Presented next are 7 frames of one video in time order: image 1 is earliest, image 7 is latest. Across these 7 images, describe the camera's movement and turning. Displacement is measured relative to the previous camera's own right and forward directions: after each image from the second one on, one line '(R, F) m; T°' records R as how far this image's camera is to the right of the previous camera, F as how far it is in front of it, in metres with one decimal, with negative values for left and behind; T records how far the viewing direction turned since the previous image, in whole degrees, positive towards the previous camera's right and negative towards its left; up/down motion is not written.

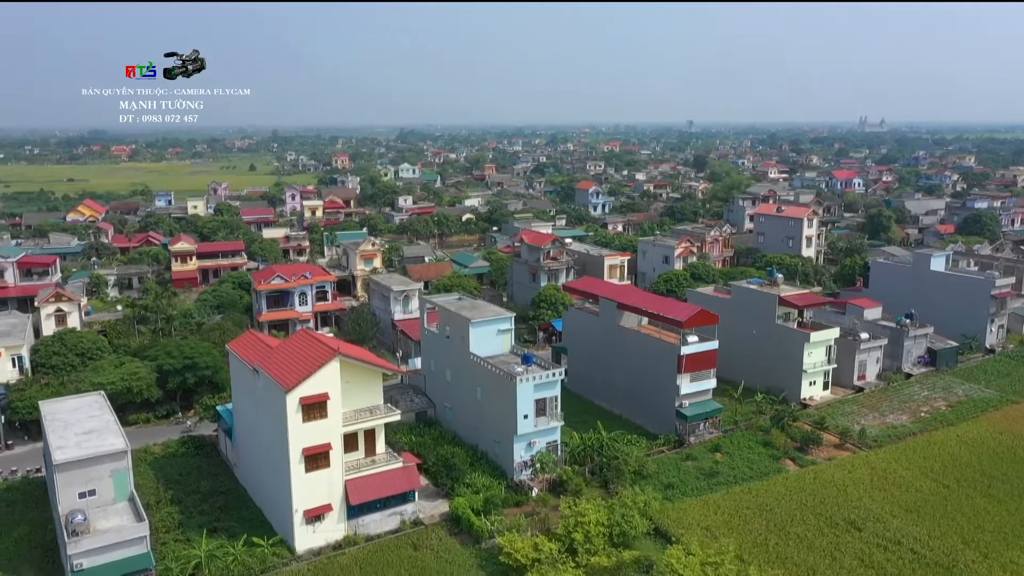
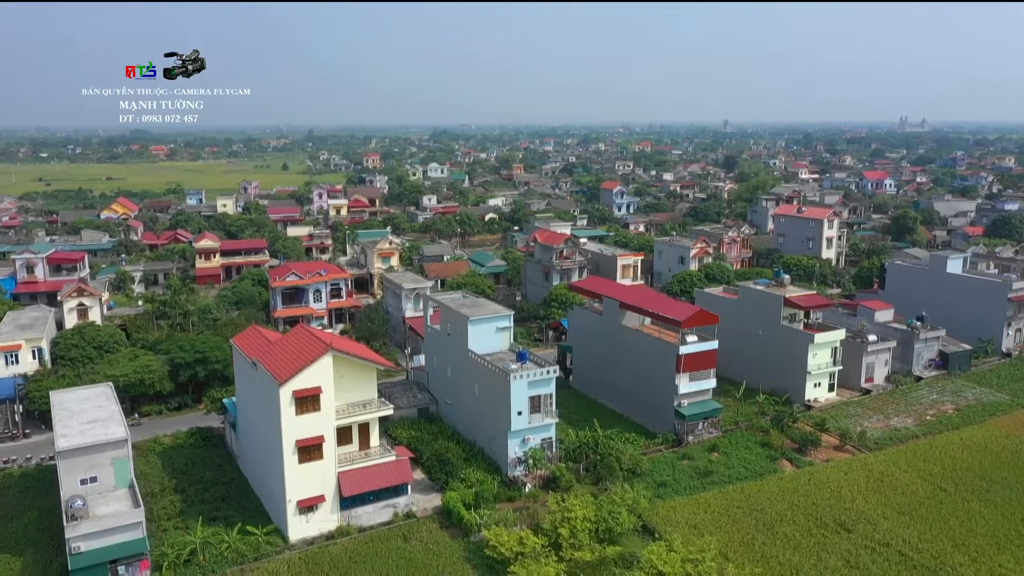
(+0.8, -0.2) m; -2°
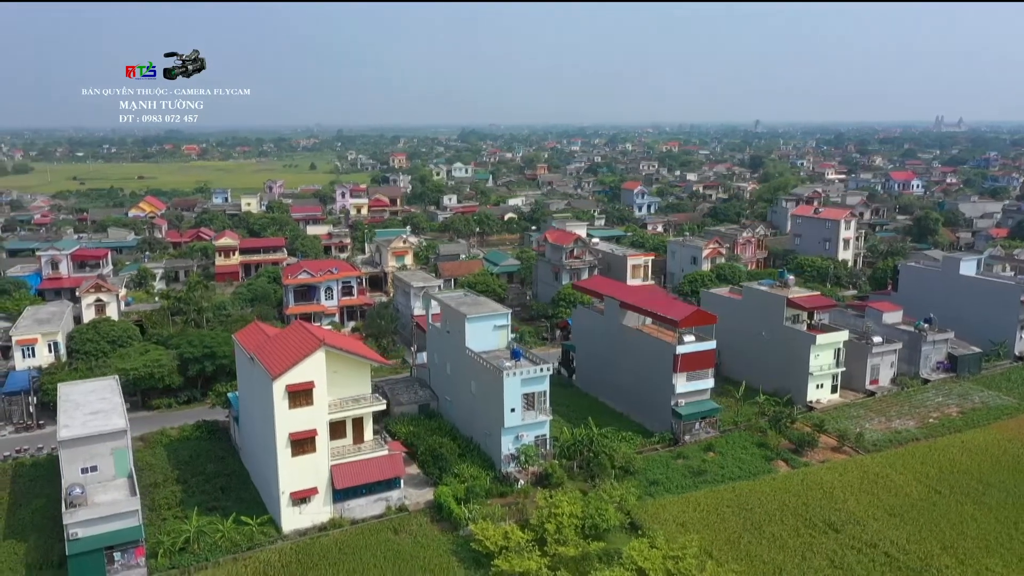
(+0.8, -0.2) m; -2°
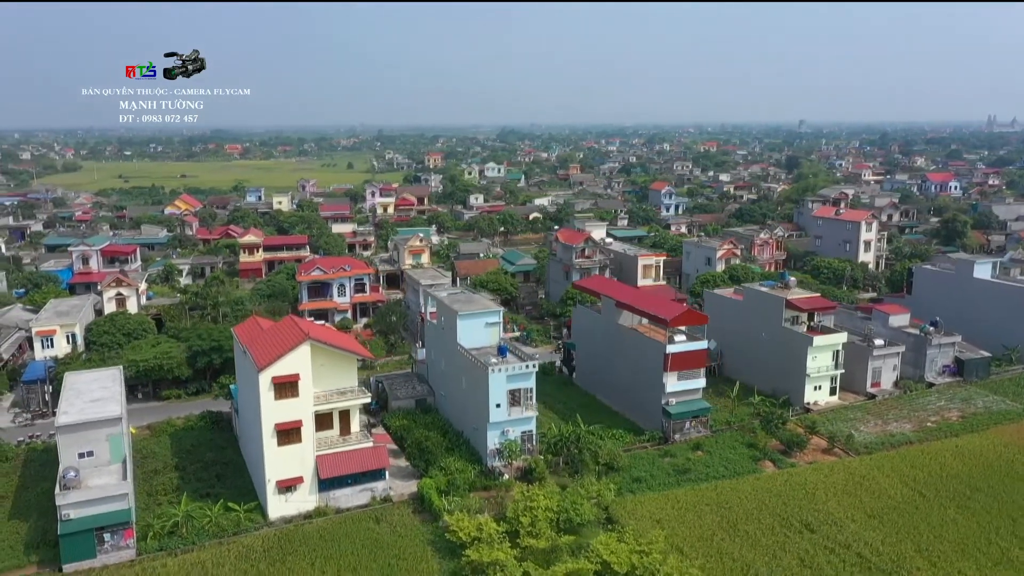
(+1.2, -0.3) m; -2°
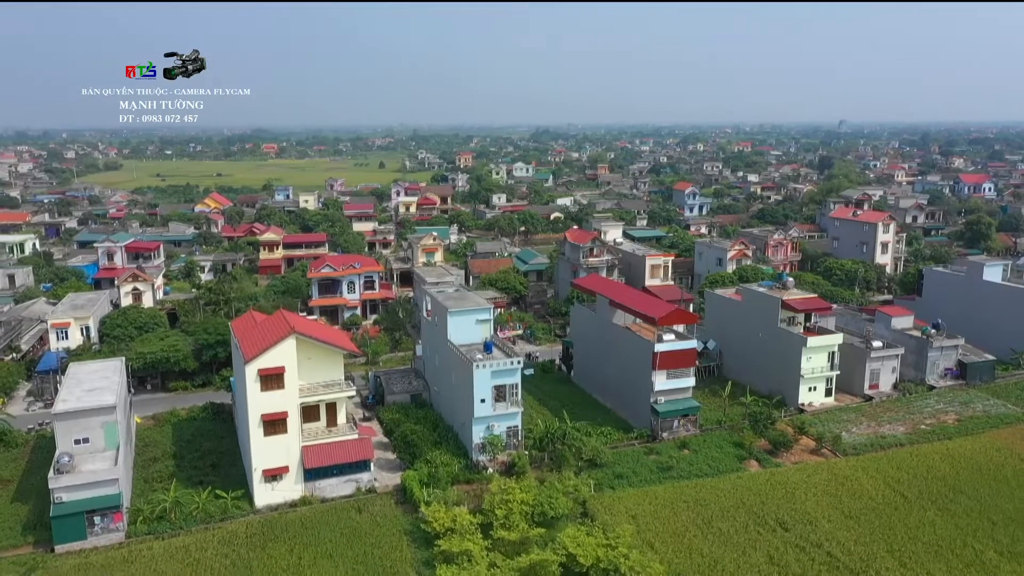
(+1.1, -0.3) m; -2°
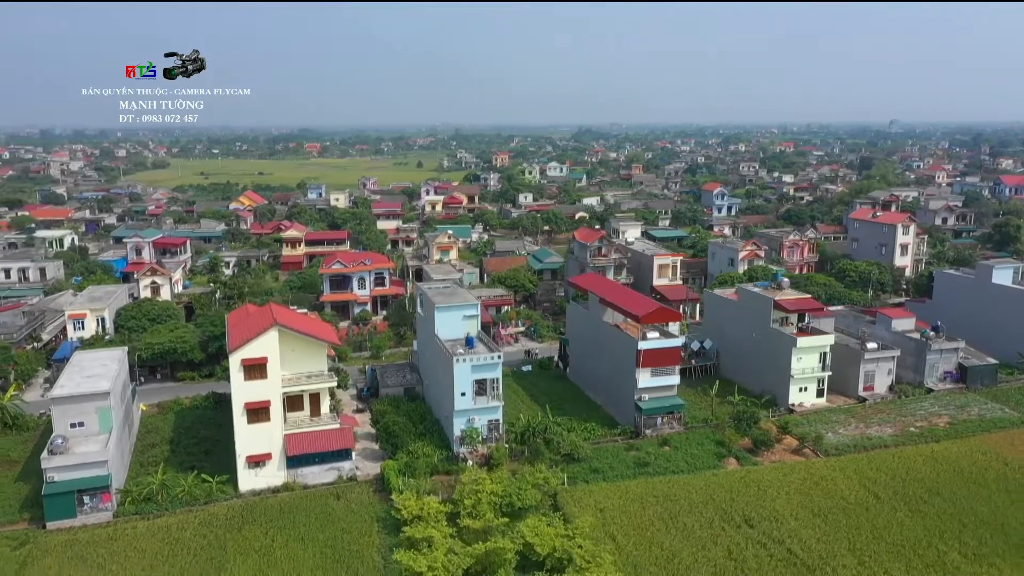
(+1.4, -0.4) m; -3°
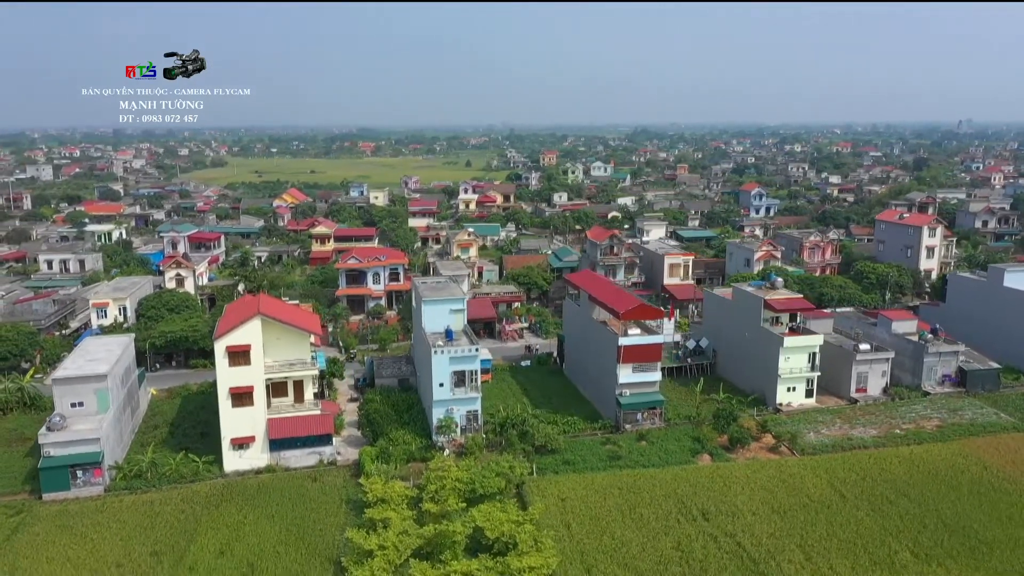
(+1.8, -0.5) m; -3°
